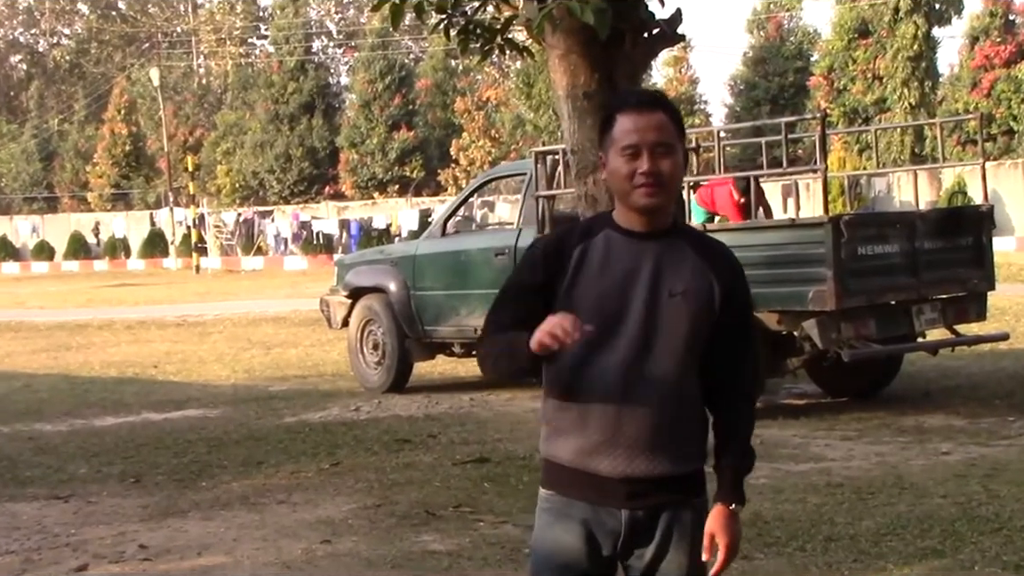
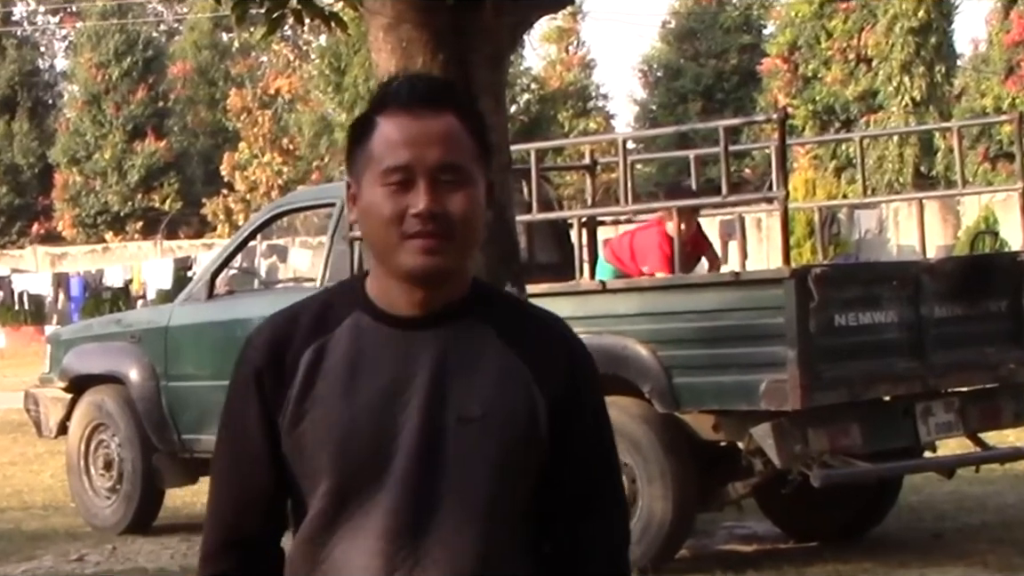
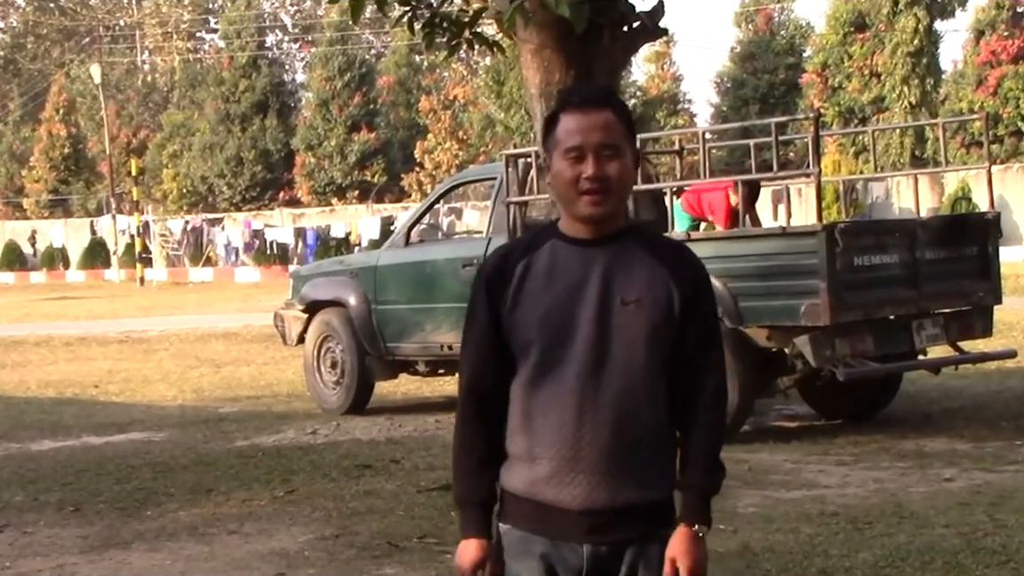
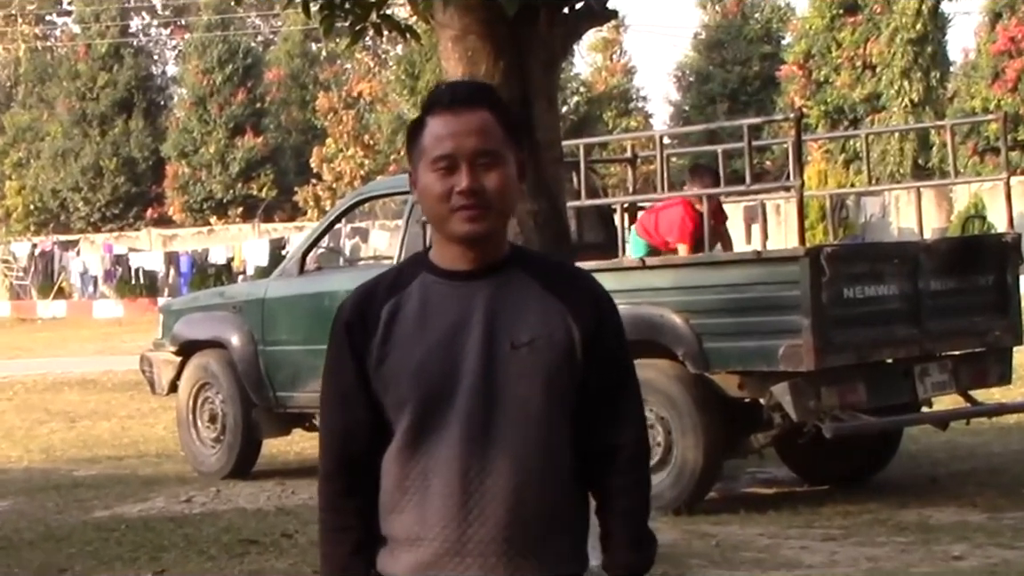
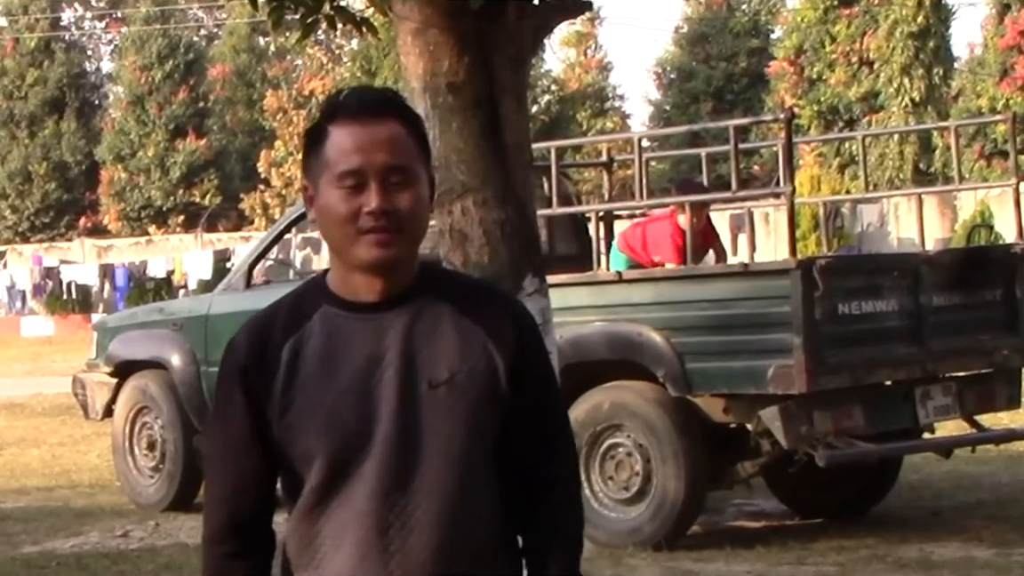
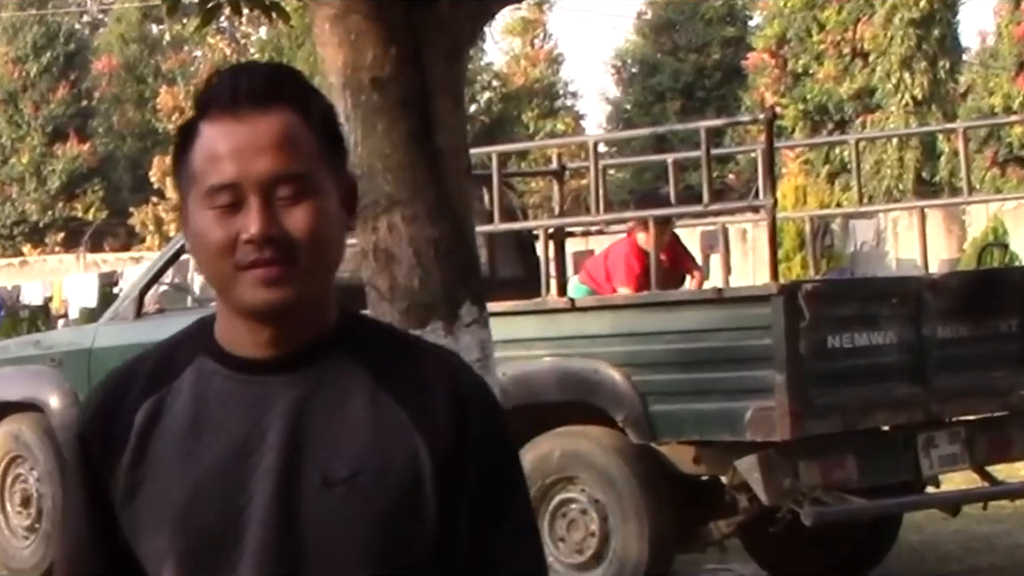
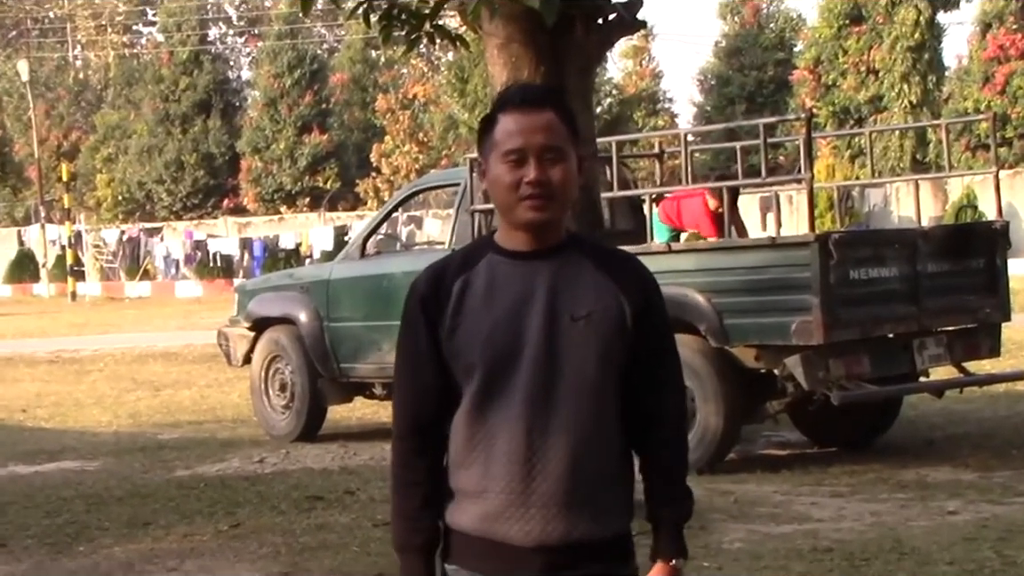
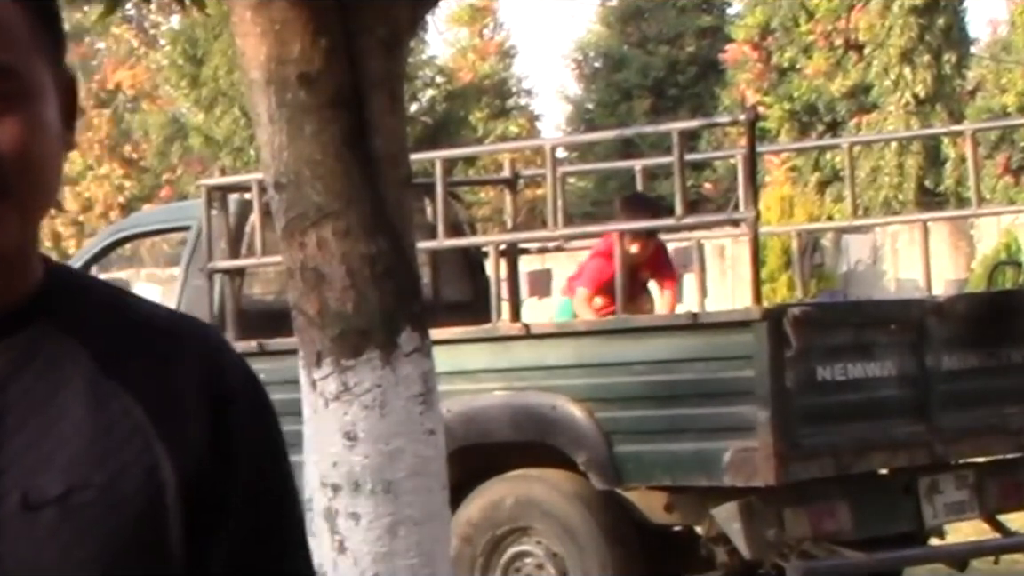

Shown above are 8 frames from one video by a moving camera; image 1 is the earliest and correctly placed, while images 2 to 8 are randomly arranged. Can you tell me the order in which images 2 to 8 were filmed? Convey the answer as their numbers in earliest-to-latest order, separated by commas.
3, 7, 4, 5, 2, 6, 8
